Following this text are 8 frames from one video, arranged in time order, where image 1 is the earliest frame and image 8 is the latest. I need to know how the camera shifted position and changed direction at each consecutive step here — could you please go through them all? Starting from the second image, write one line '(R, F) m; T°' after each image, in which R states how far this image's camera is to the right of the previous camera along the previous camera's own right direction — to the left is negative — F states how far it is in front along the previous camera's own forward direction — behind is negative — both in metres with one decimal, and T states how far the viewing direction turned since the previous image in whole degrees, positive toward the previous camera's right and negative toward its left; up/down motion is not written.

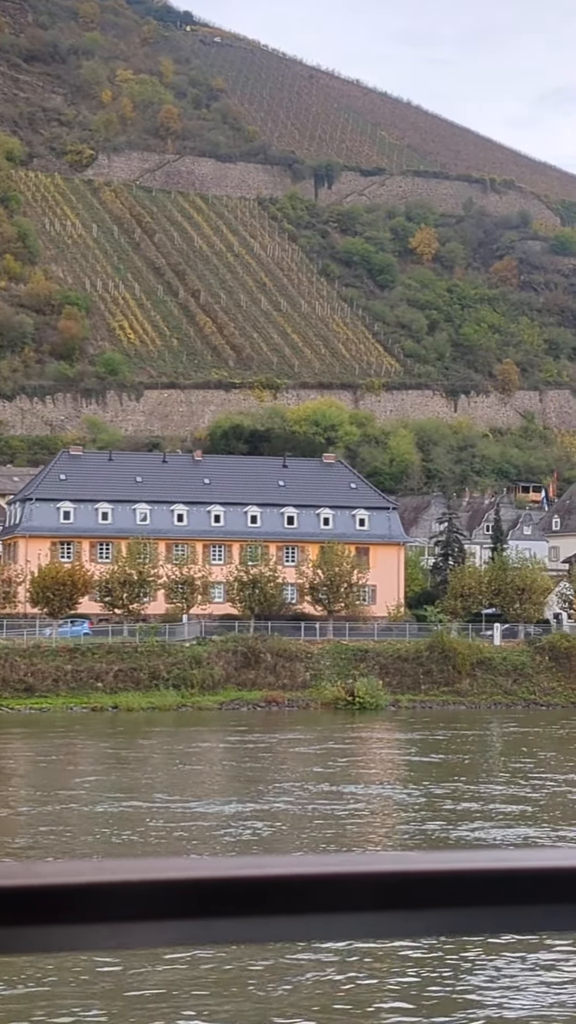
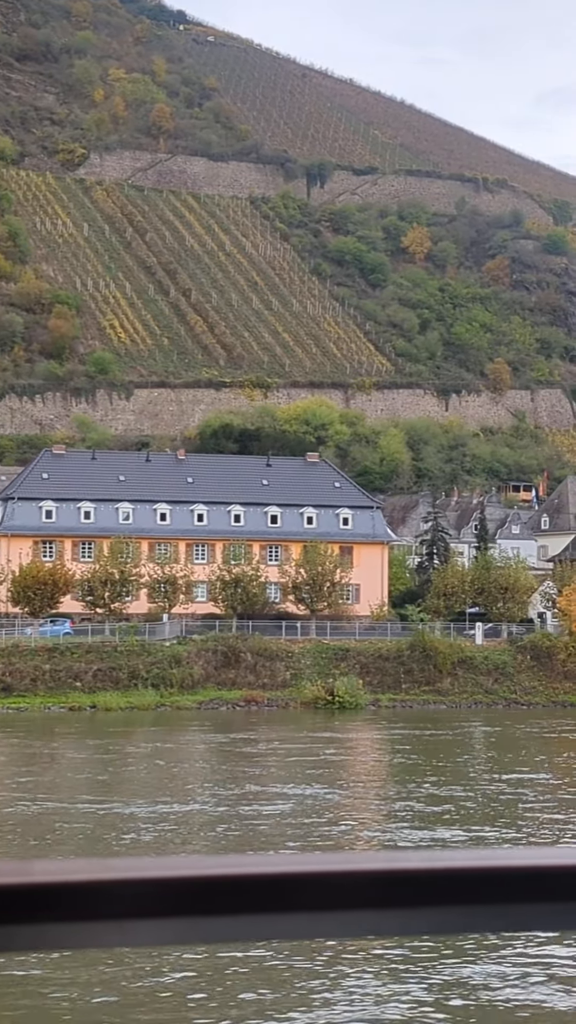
(+0.3, +0.1) m; 0°
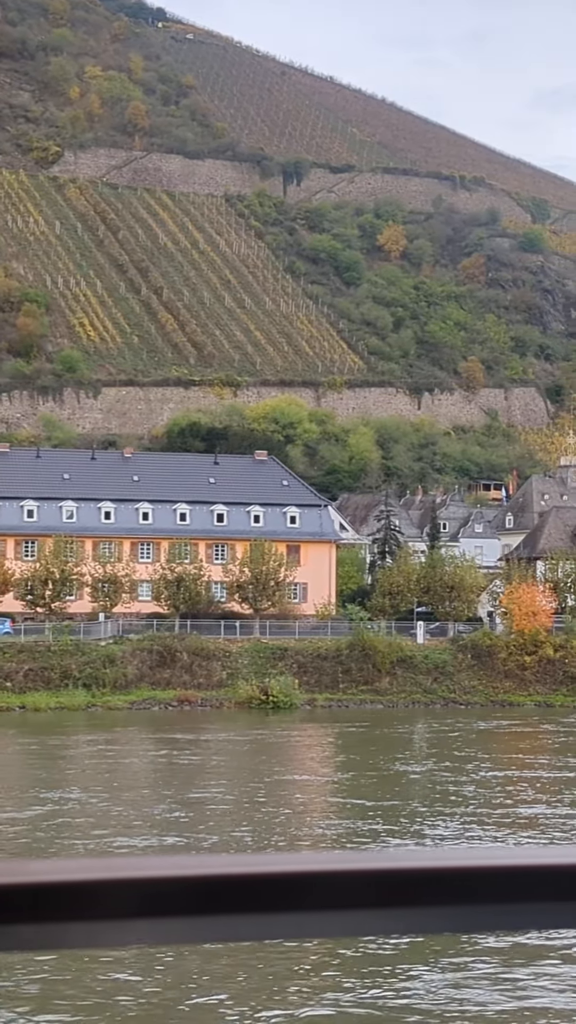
(+1.0, +0.2) m; 0°
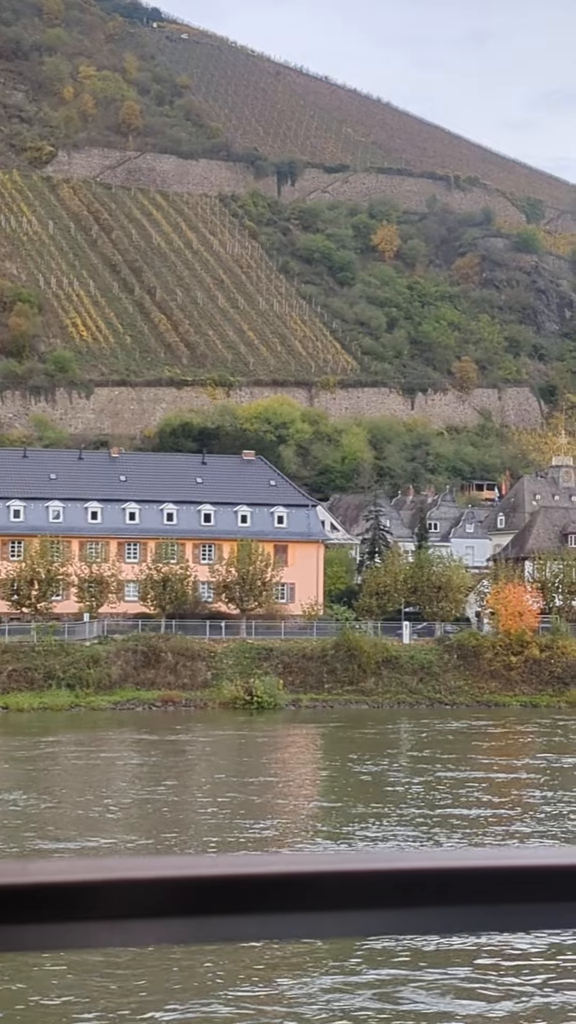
(+0.2, +0.1) m; 0°
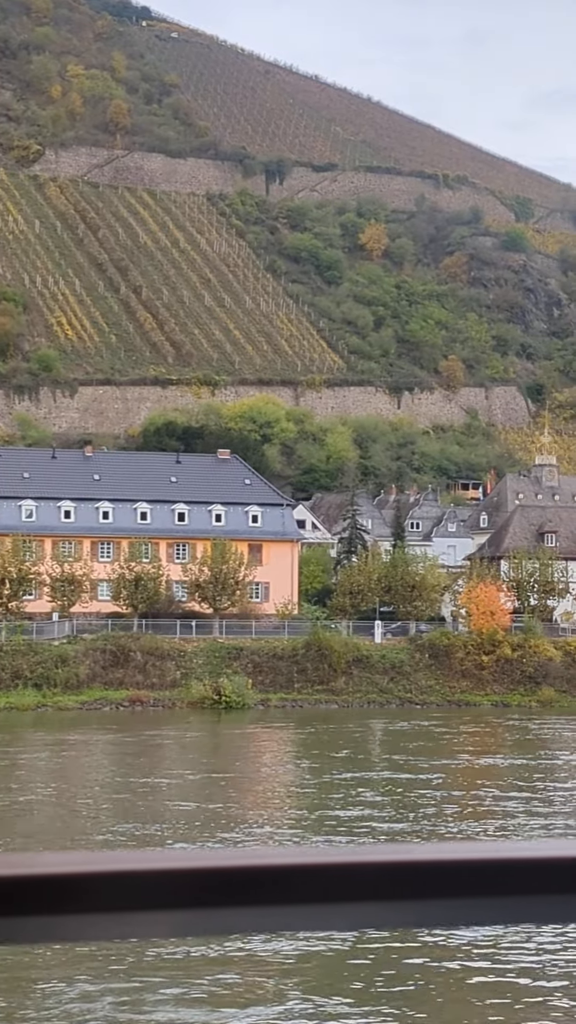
(+0.5, +0.1) m; 0°
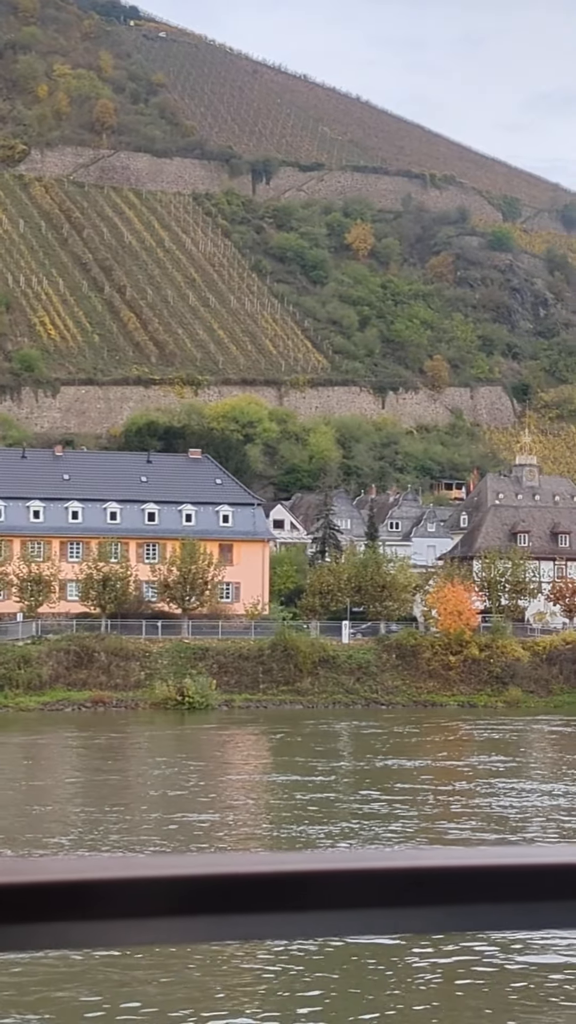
(+0.6, +0.1) m; 0°
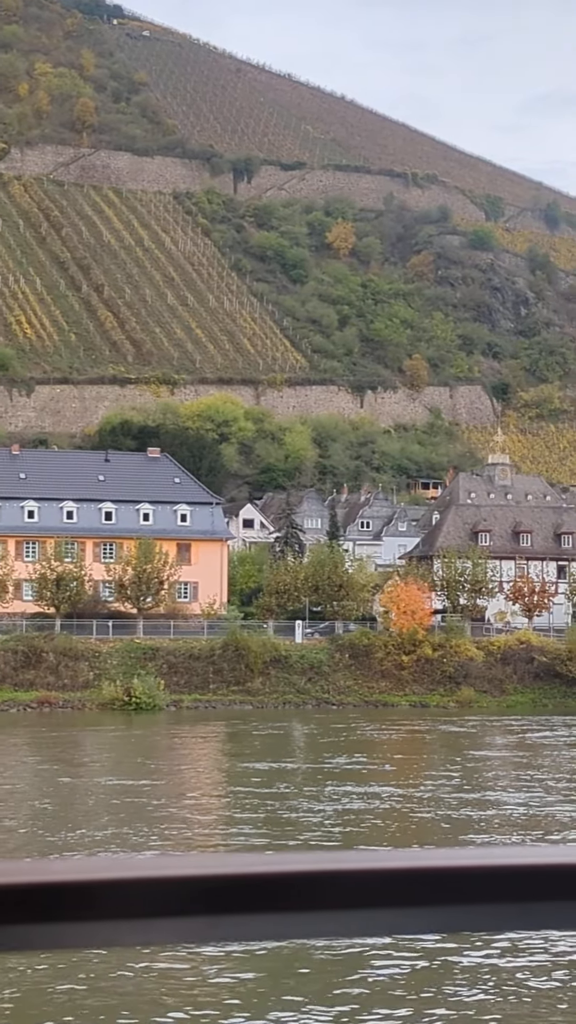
(+0.8, +0.2) m; 0°
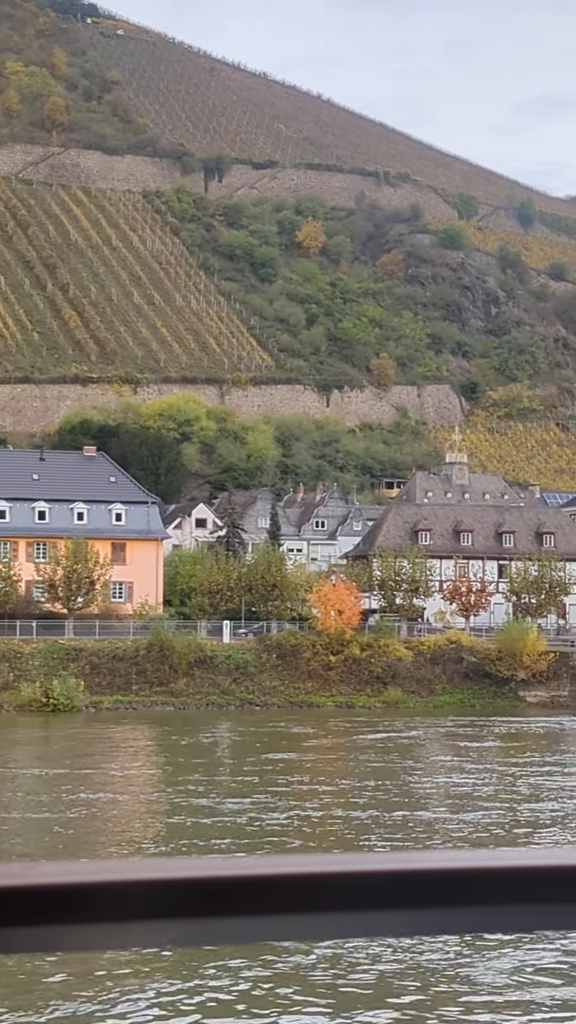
(+1.2, +0.3) m; 0°
